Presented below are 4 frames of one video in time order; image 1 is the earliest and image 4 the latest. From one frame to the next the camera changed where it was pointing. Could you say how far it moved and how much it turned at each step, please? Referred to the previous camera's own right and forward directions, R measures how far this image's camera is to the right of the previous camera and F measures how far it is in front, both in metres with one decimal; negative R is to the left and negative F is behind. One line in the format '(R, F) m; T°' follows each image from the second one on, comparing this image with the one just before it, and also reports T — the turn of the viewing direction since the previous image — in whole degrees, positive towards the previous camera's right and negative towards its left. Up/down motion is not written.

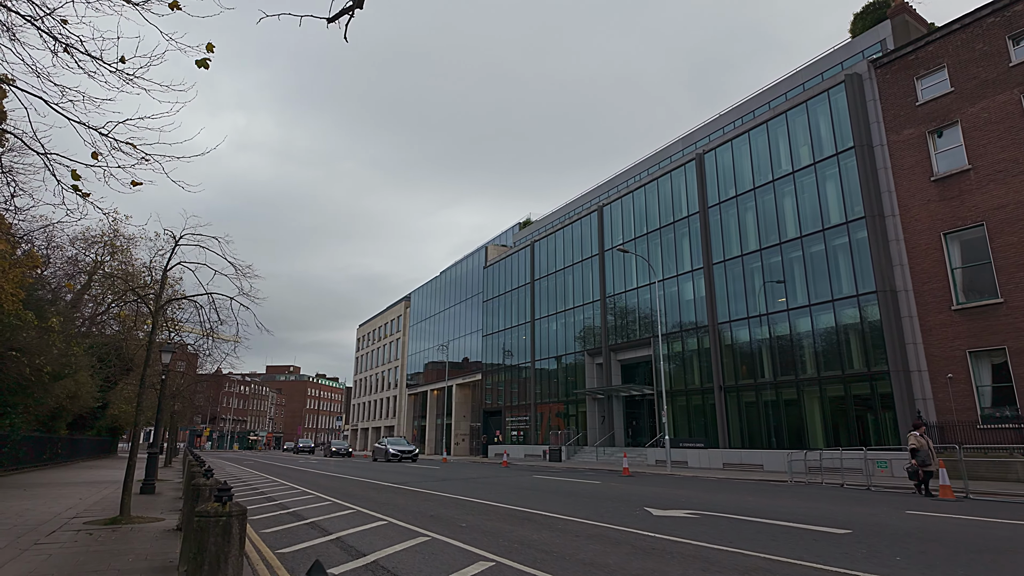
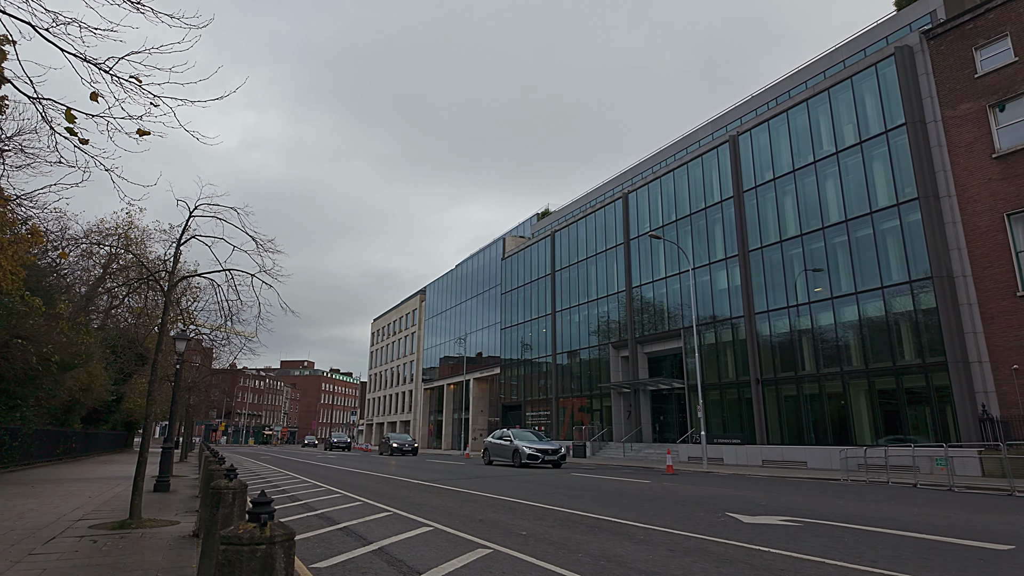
(-0.7, +1.2) m; -1°
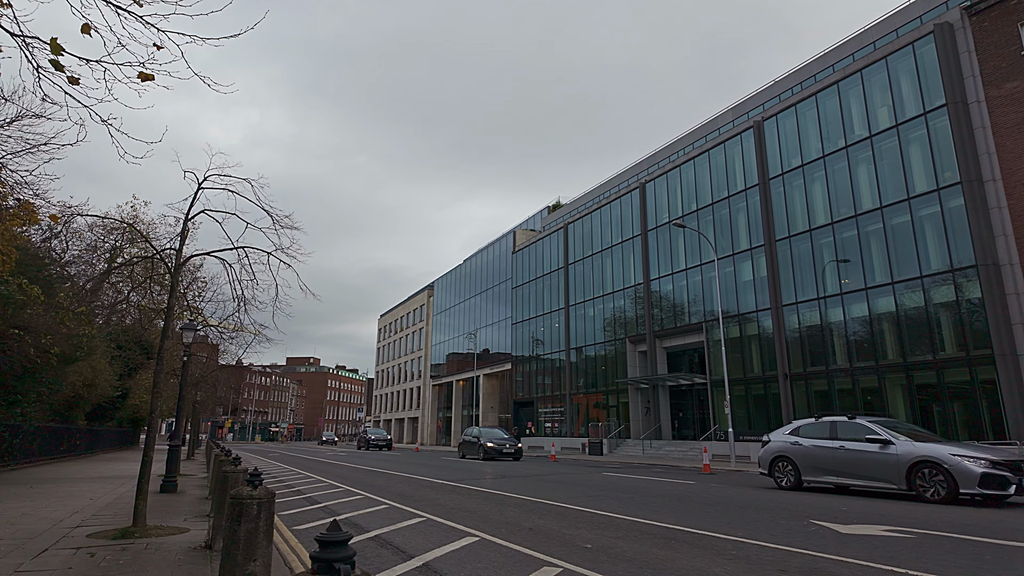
(-0.6, +1.0) m; 0°
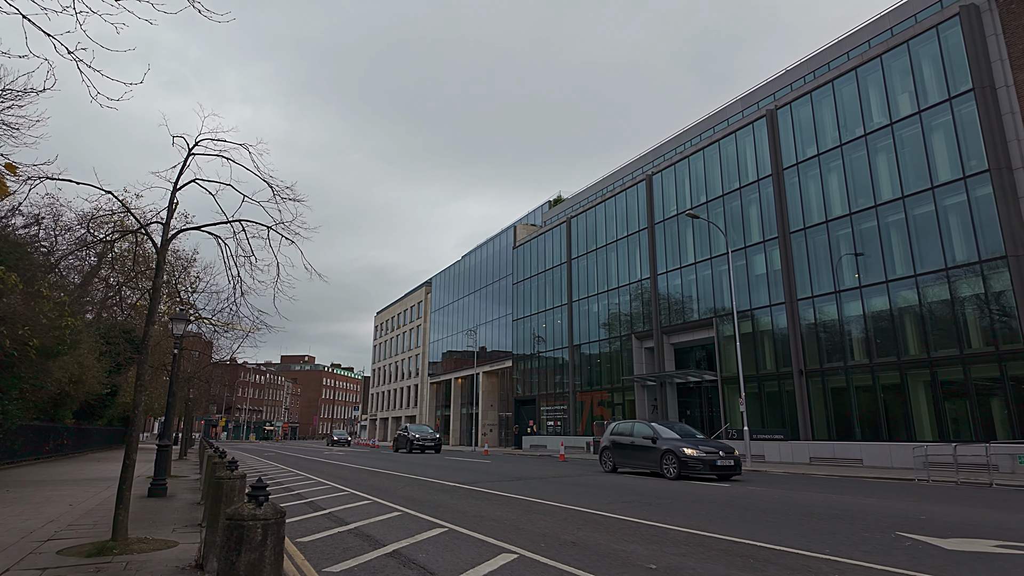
(-0.5, +1.0) m; 0°
